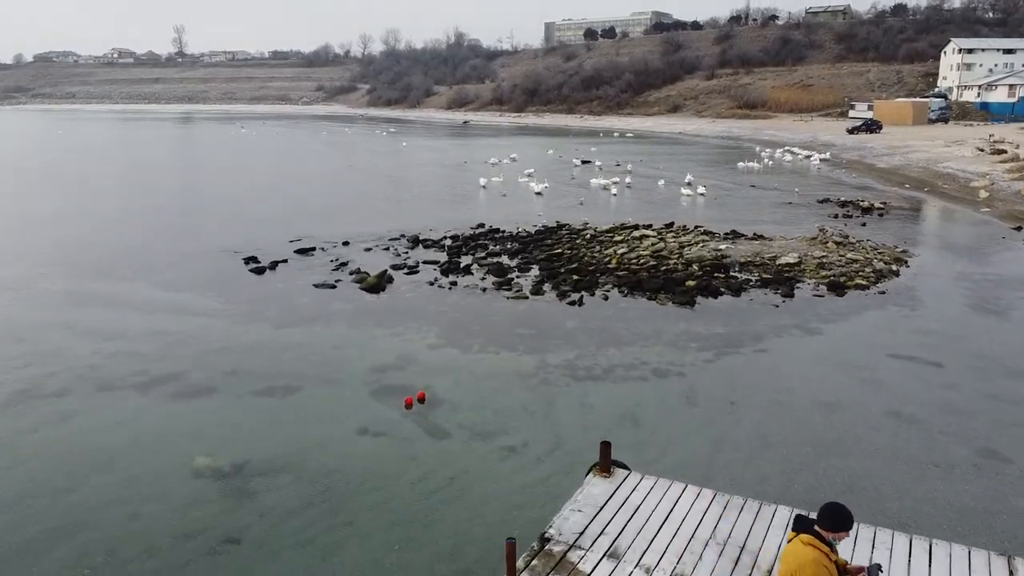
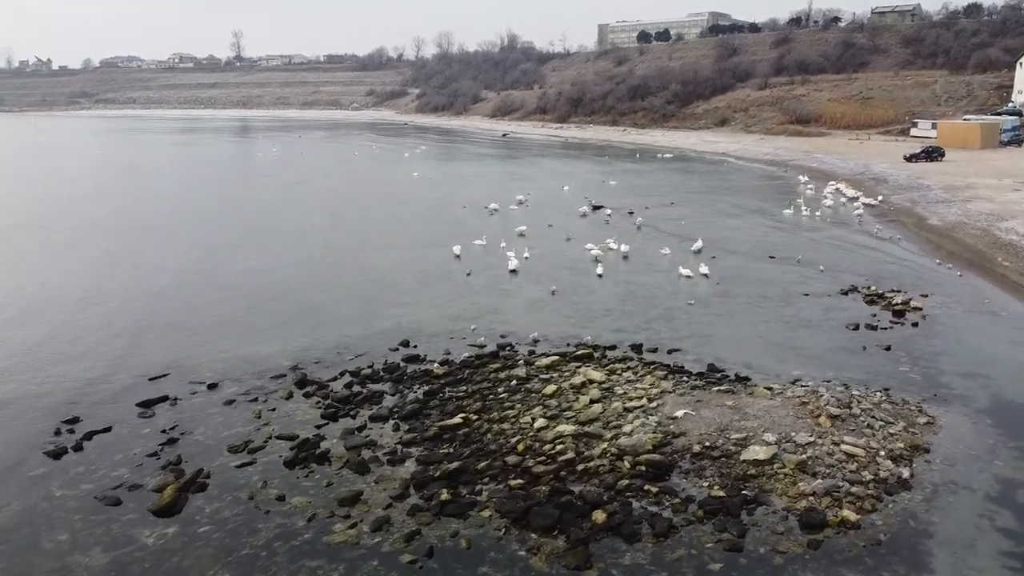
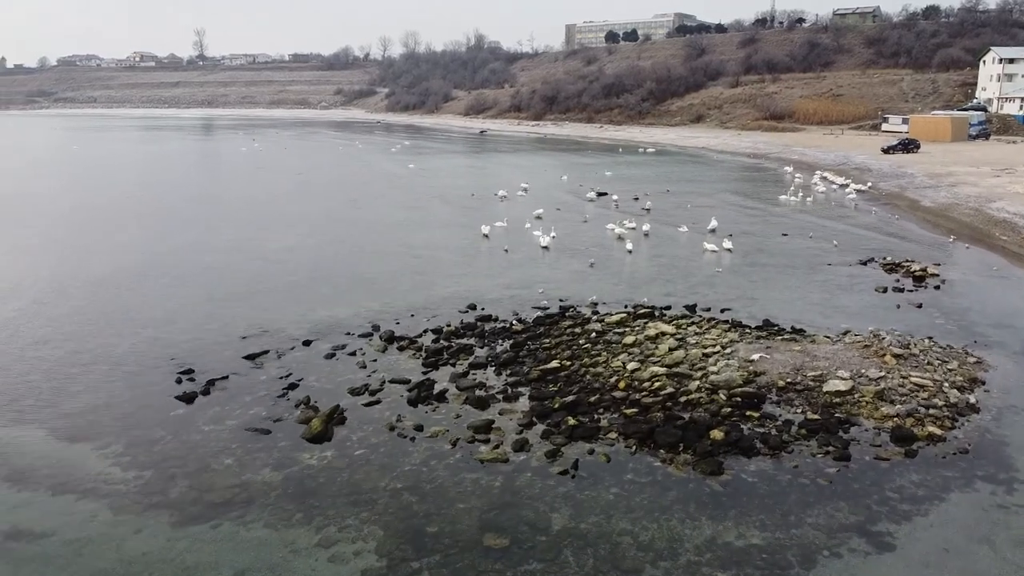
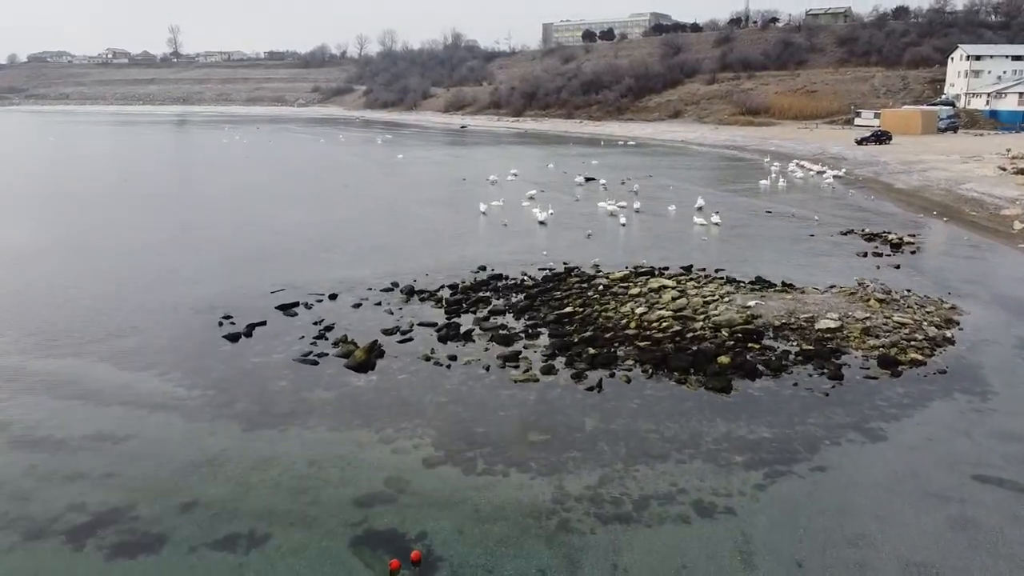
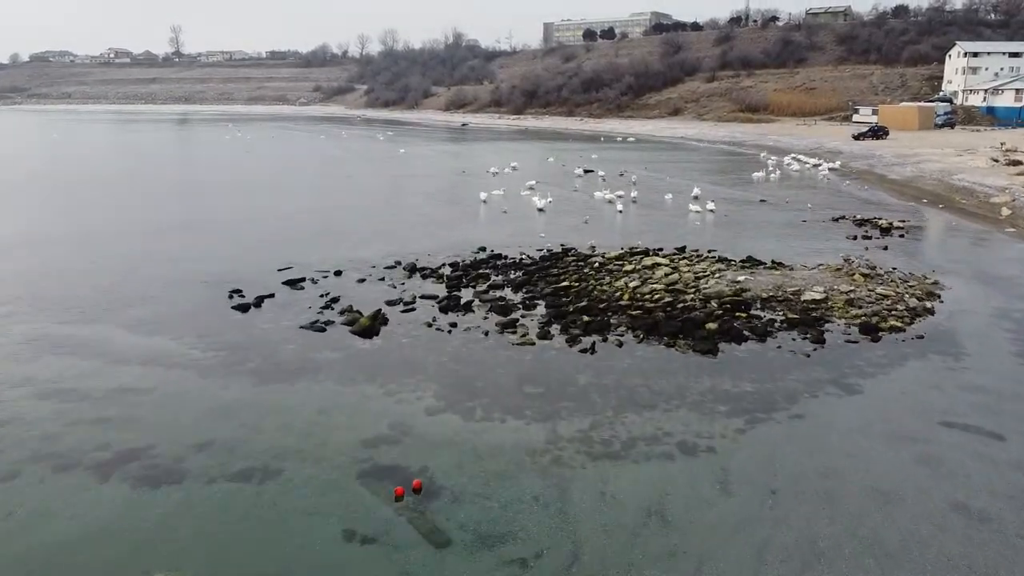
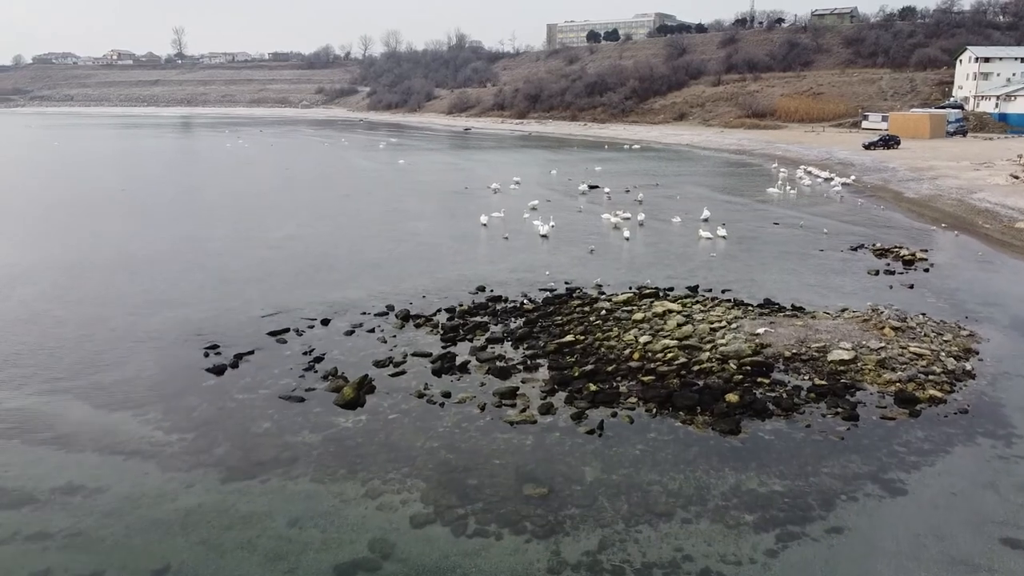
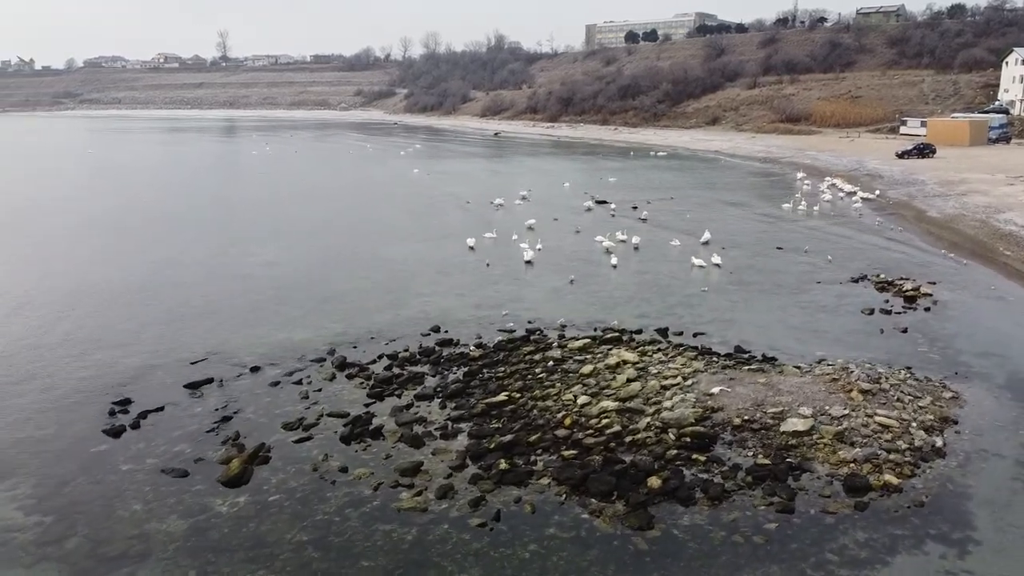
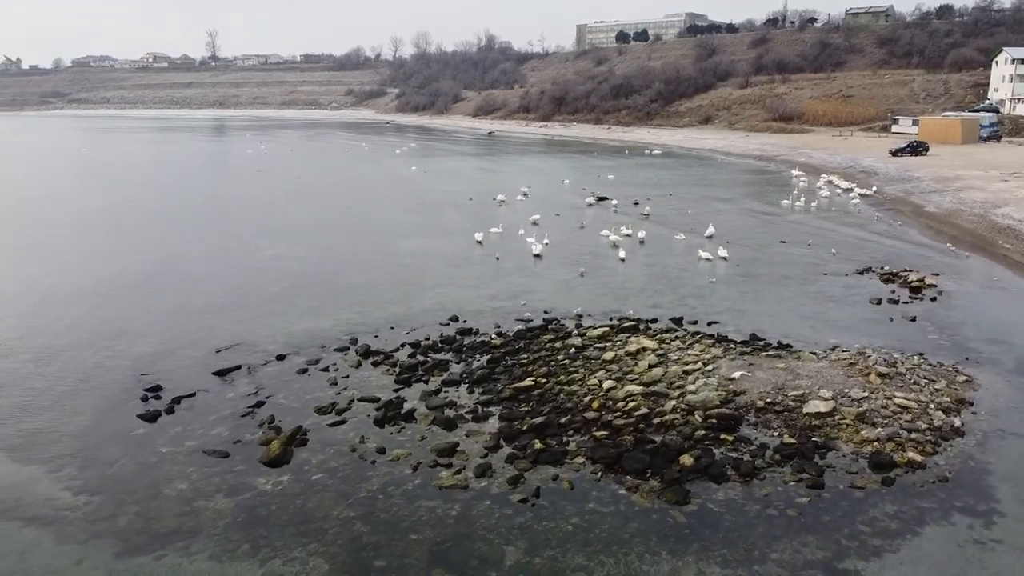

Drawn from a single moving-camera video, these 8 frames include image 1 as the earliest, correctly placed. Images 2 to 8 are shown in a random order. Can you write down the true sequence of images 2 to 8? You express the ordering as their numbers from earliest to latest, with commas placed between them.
5, 4, 6, 3, 8, 7, 2
